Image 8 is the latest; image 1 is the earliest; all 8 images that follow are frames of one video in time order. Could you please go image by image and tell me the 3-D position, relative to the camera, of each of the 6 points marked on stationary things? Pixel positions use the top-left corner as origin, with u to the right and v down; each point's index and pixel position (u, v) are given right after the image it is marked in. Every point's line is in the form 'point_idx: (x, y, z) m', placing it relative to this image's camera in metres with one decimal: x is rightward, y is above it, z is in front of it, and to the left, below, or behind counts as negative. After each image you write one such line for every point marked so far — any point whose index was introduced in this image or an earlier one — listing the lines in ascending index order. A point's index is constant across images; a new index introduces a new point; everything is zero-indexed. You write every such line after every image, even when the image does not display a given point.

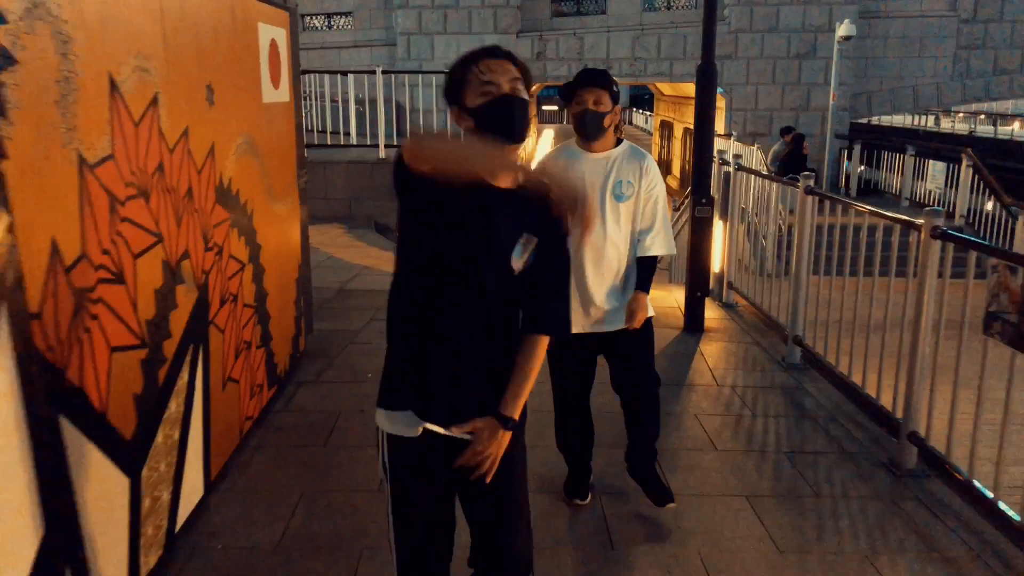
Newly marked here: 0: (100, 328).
0: (-1.4, -0.1, +2.8) m
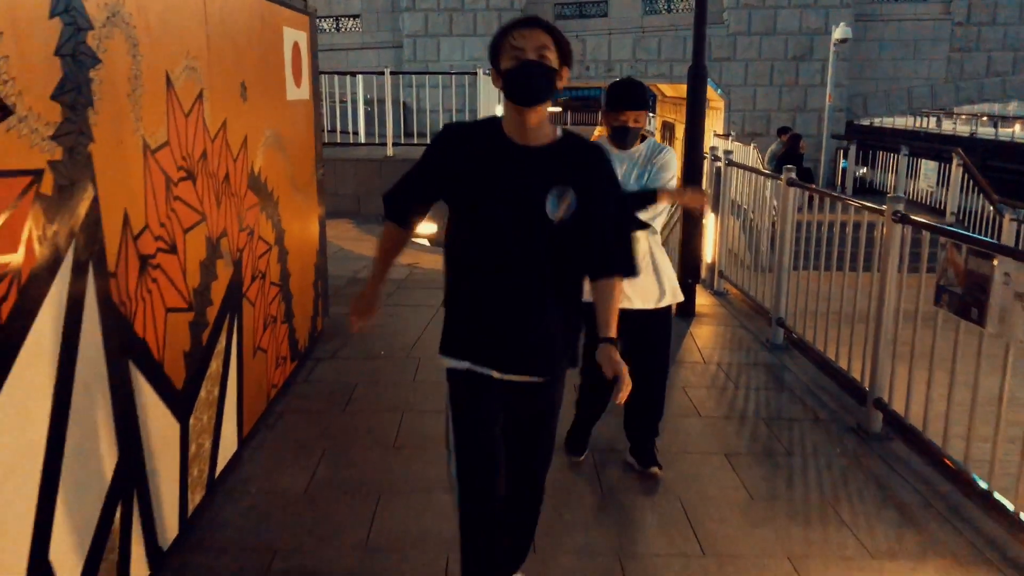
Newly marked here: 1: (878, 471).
0: (-1.4, 0.0, +3.3) m
1: (+1.9, -0.9, +4.4) m
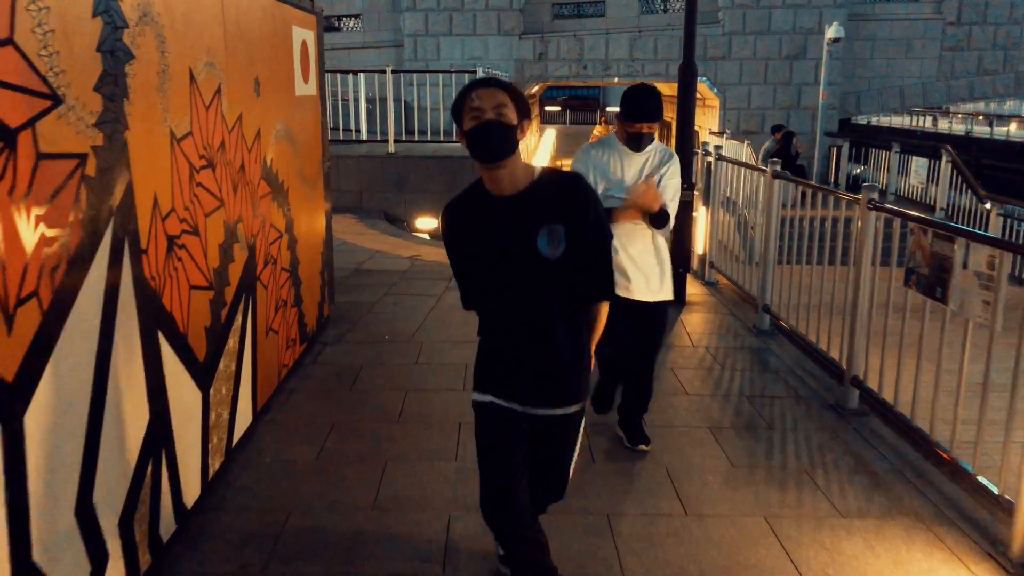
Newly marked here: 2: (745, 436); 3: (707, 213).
0: (-1.4, +0.1, +3.6) m
1: (+1.8, -0.8, +4.6) m
2: (+1.3, -0.8, +4.7) m
3: (+2.0, +0.8, +8.8) m
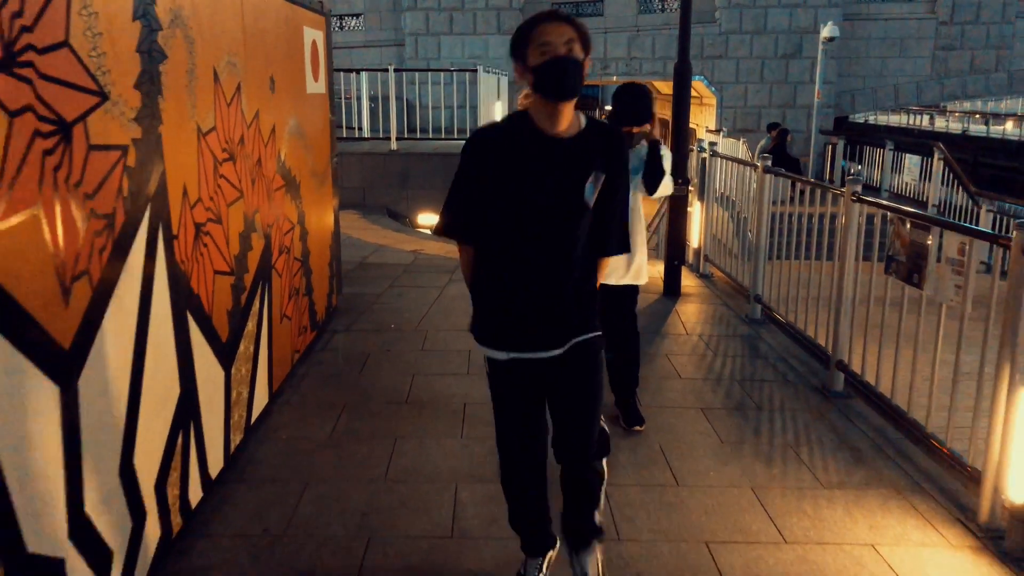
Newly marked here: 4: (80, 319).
0: (-1.4, +0.2, +3.8) m
1: (+1.9, -0.7, +4.9) m
2: (+1.3, -0.7, +4.9) m
3: (+2.0, +0.8, +9.0) m
4: (-1.3, -0.1, +2.6) m
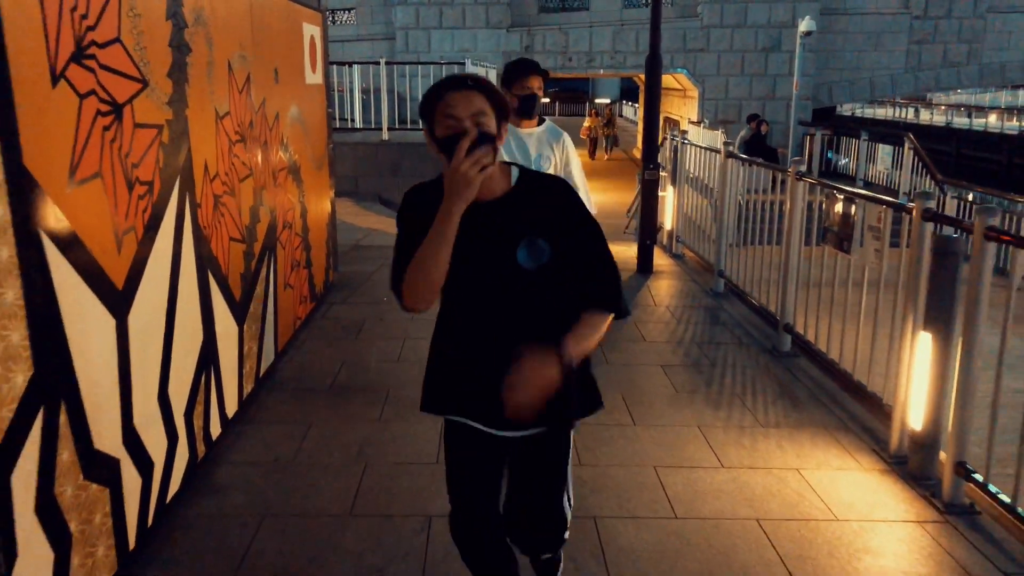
0: (-1.5, +0.3, +4.4) m
1: (+1.7, -0.5, +5.5) m
2: (+1.1, -0.5, +5.5) m
3: (+1.8, +1.1, +9.6) m
4: (-1.4, +0.1, +3.2) m
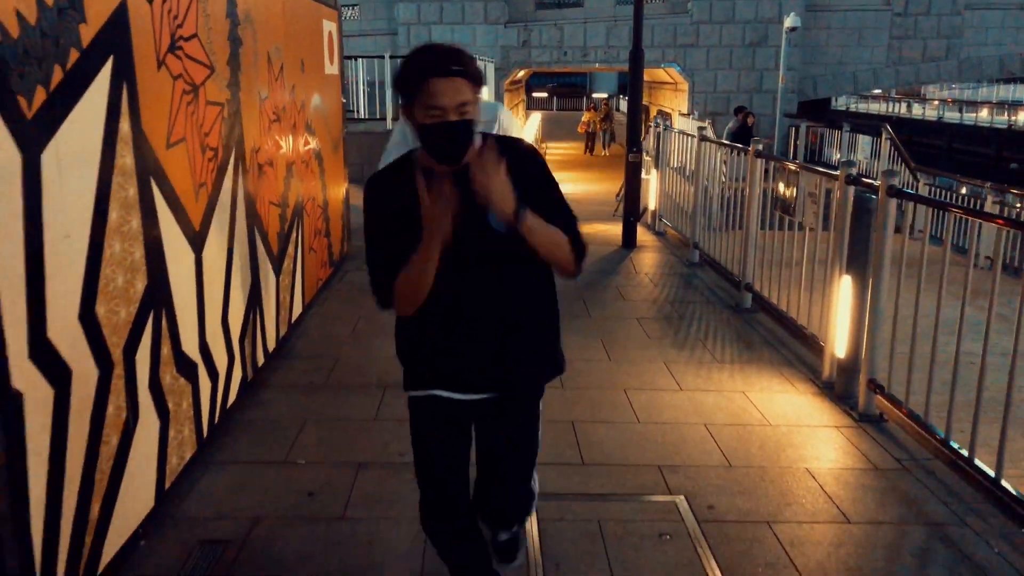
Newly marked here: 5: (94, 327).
0: (-1.5, +0.6, +5.2) m
1: (+1.7, -0.3, +6.4) m
2: (+1.1, -0.3, +6.4) m
3: (+1.8, +1.4, +10.5) m
4: (-1.4, +0.3, +4.0) m
5: (-1.4, -0.1, +2.9) m
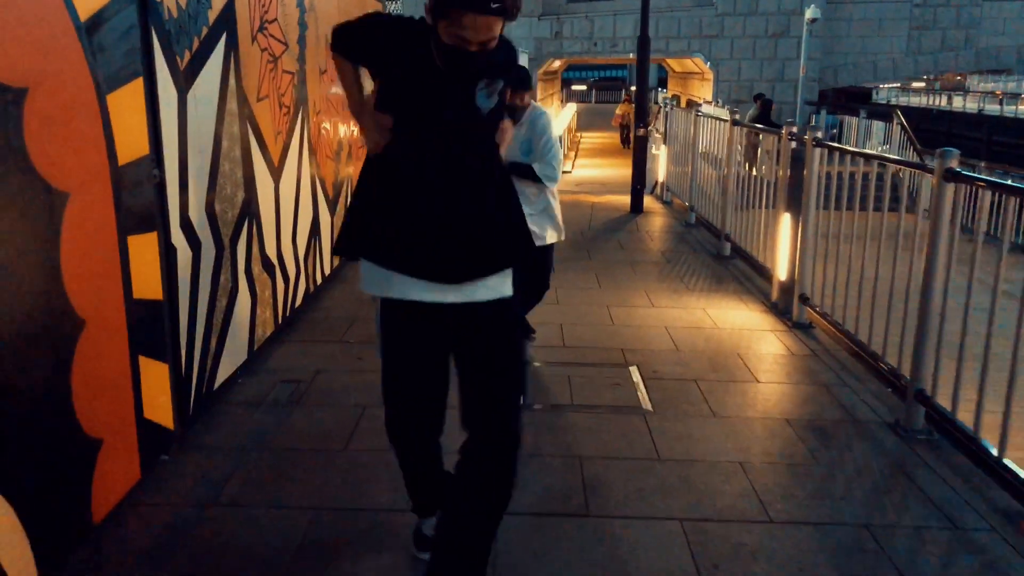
0: (-1.4, +1.1, +6.5) m
1: (+1.8, +0.2, +7.5) m
2: (+1.2, +0.2, +7.6) m
3: (+2.1, +1.8, +11.6) m
4: (-1.4, +0.8, +5.3) m
5: (-1.4, +0.3, +4.2) m
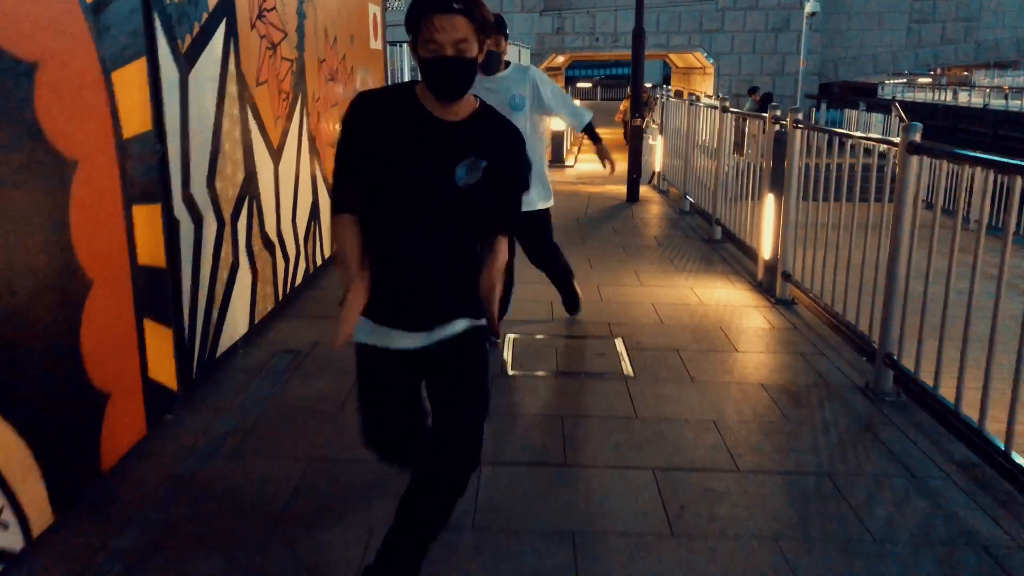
0: (-1.5, +1.2, +6.8) m
1: (+1.8, +0.3, +7.7) m
2: (+1.2, +0.3, +7.8) m
3: (+2.1, +2.0, +11.8) m
4: (-1.5, +1.0, +5.5) m
5: (-1.5, +0.5, +4.4) m
